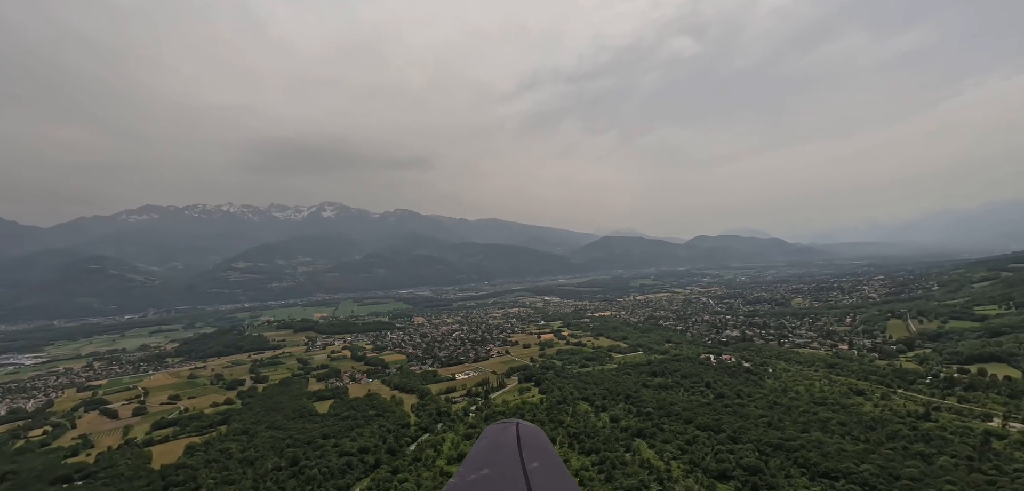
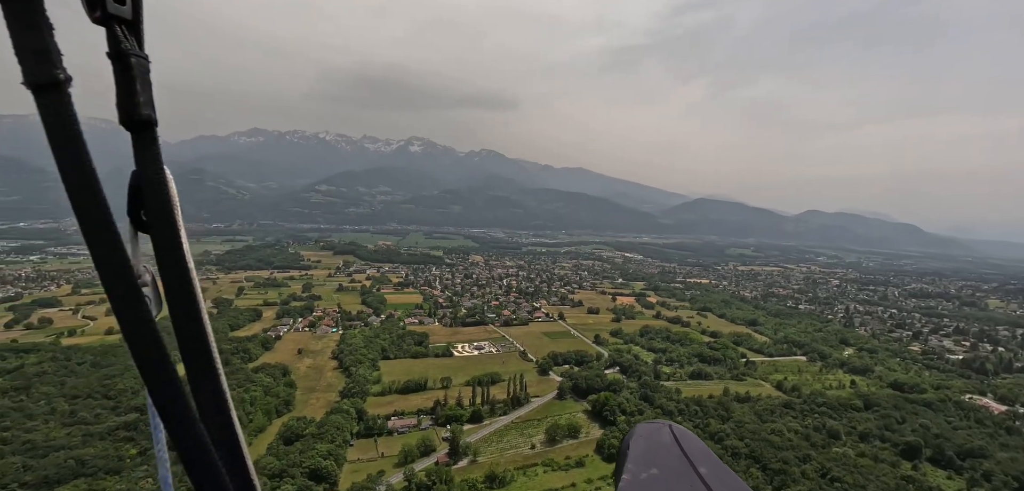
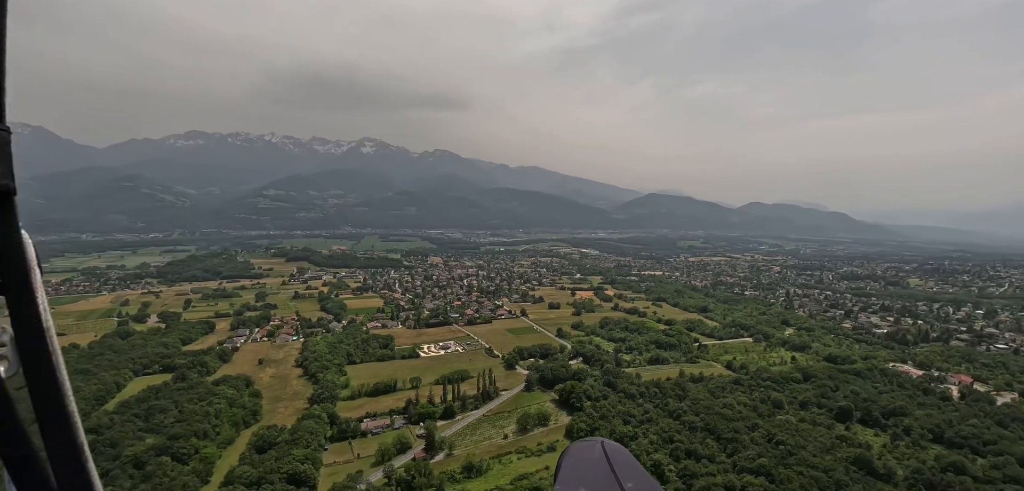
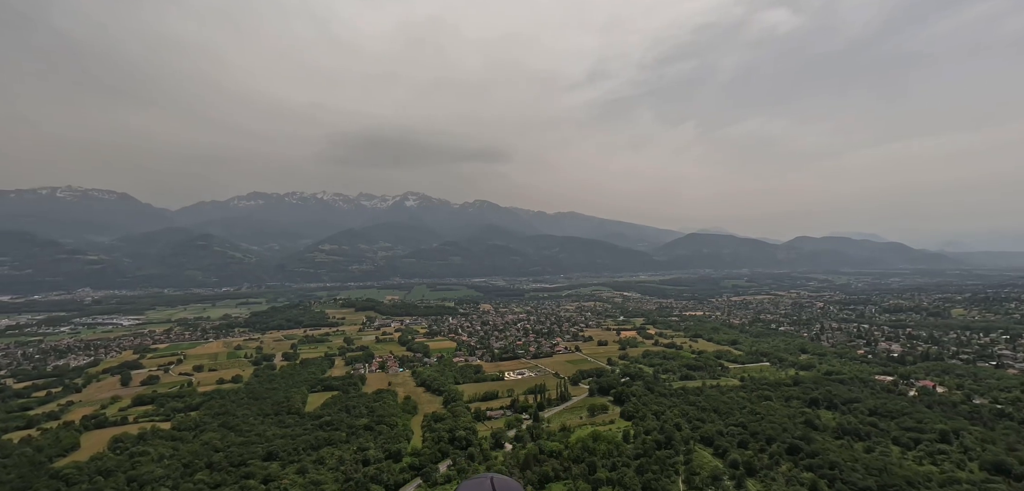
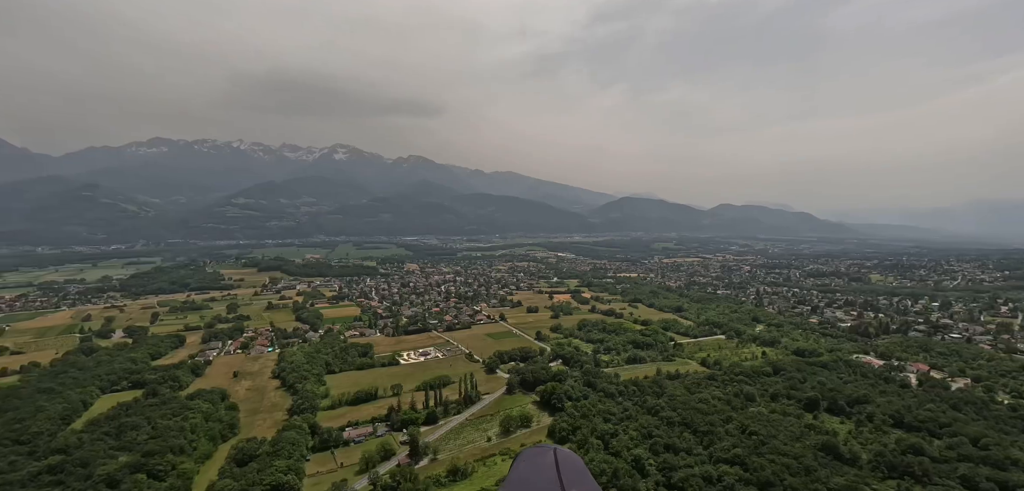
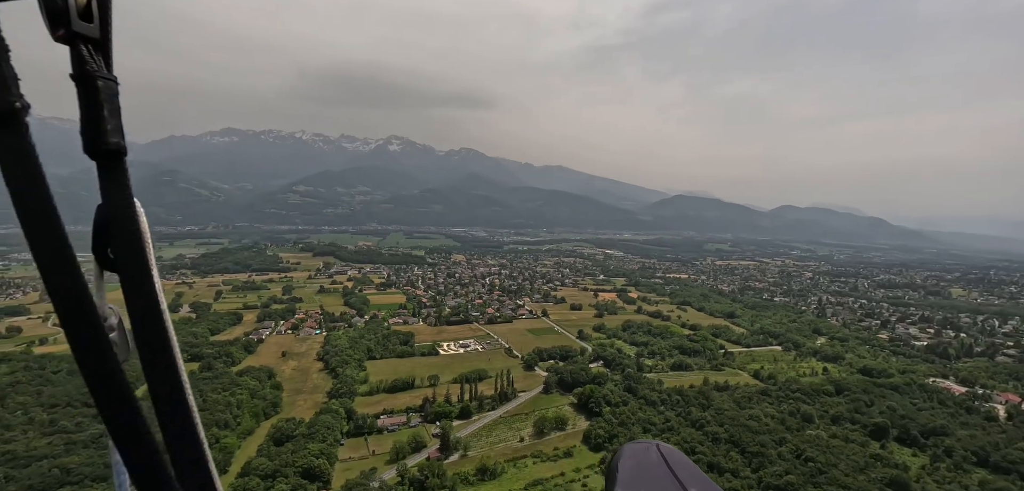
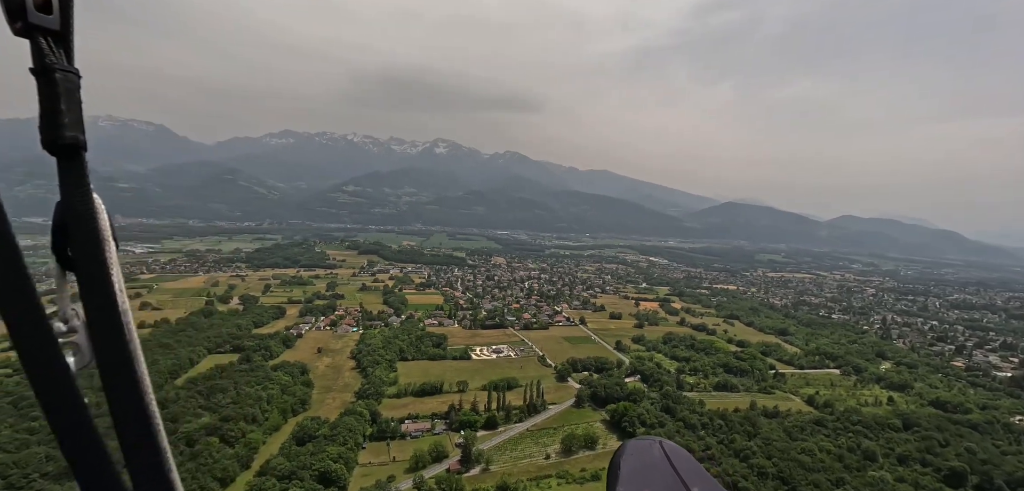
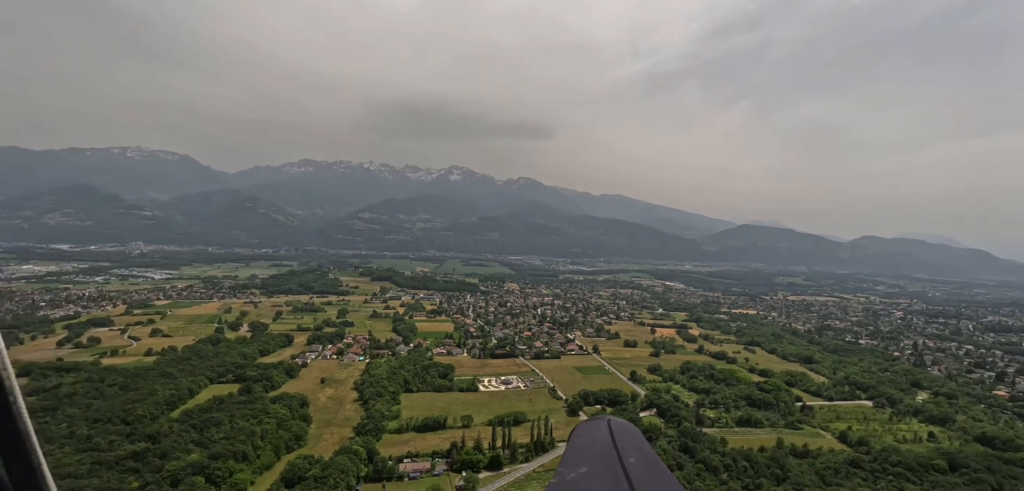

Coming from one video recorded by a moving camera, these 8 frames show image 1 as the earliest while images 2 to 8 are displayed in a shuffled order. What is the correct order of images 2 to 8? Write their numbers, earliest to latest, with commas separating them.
4, 5, 3, 6, 2, 7, 8
